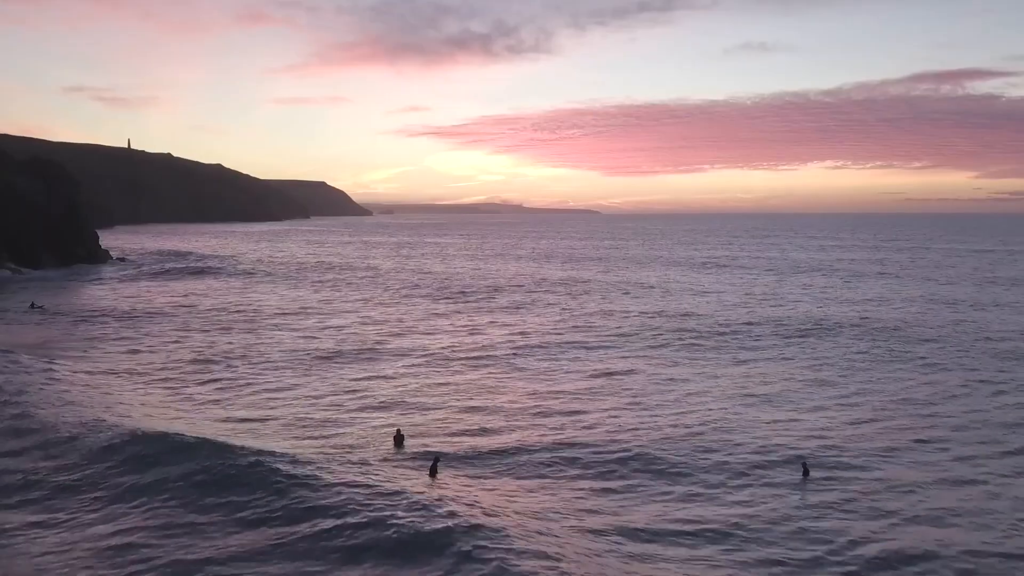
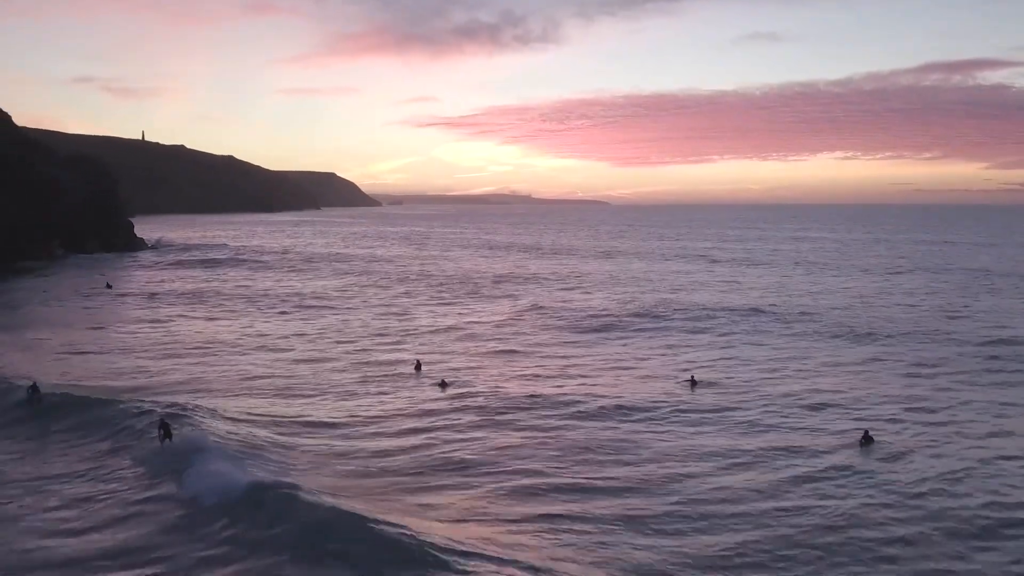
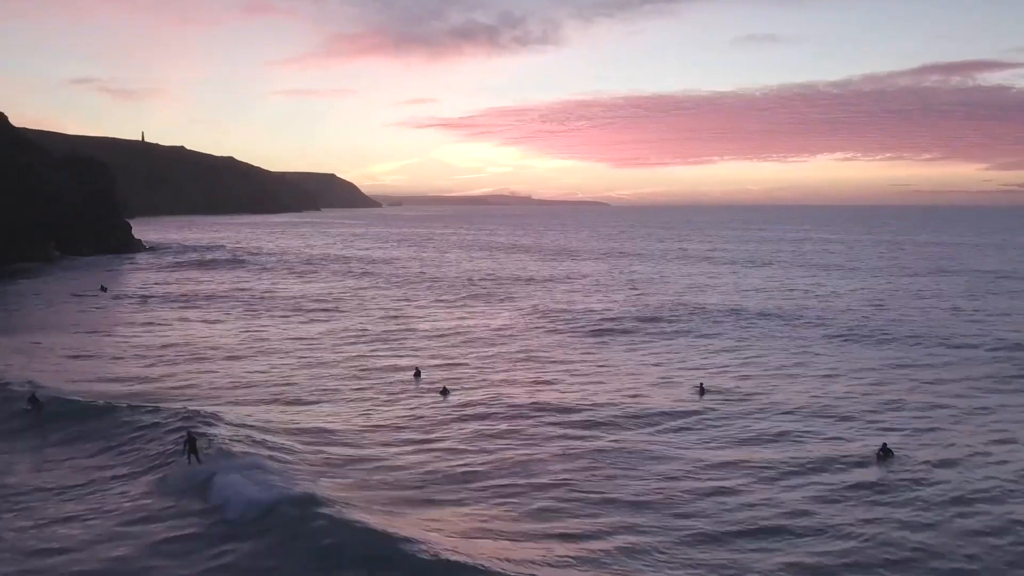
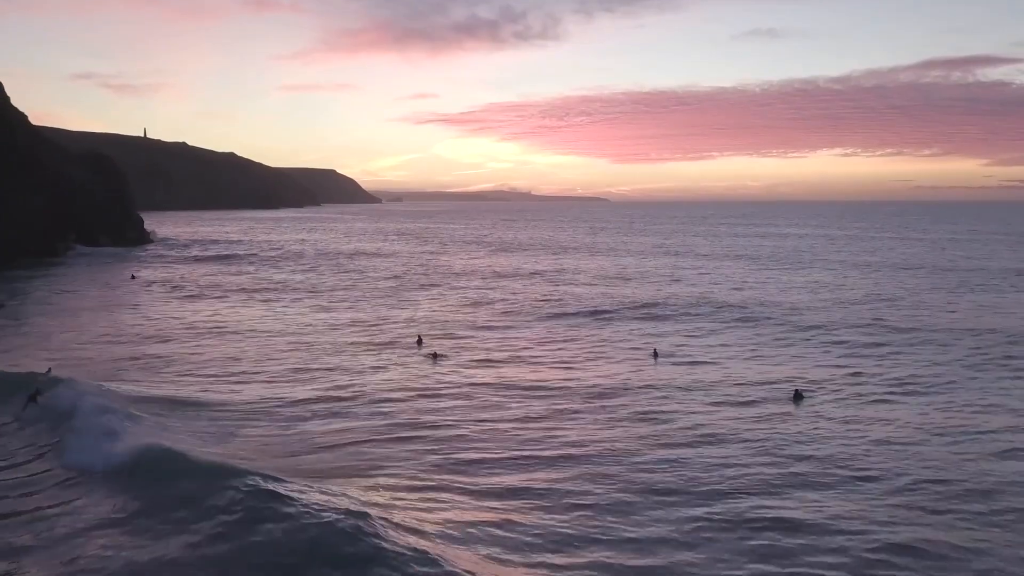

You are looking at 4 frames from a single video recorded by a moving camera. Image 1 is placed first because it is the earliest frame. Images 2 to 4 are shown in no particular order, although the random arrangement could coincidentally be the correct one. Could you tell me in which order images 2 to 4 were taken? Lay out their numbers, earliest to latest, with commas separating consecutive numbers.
3, 2, 4
